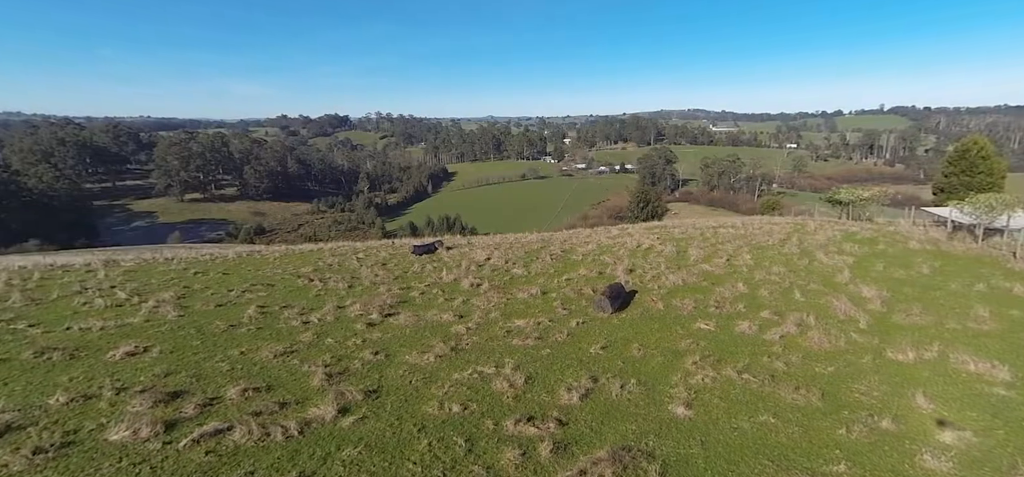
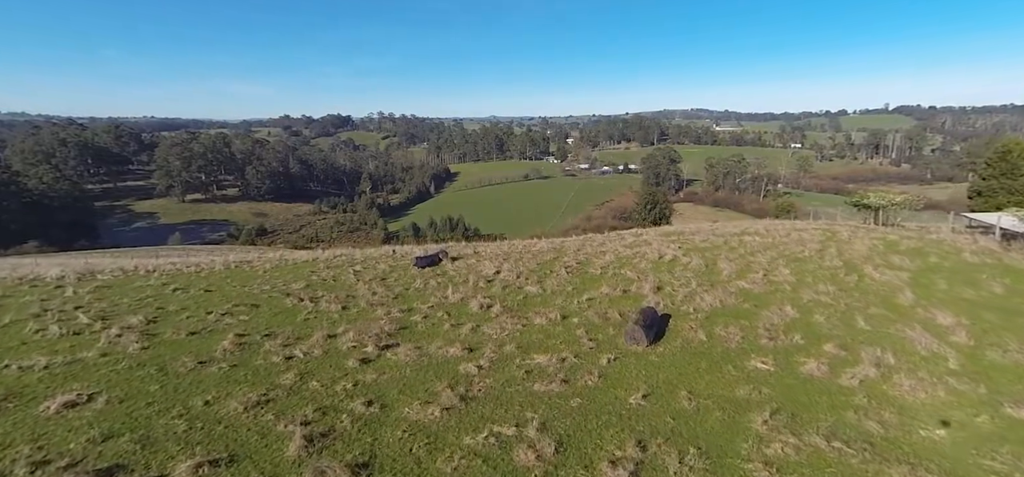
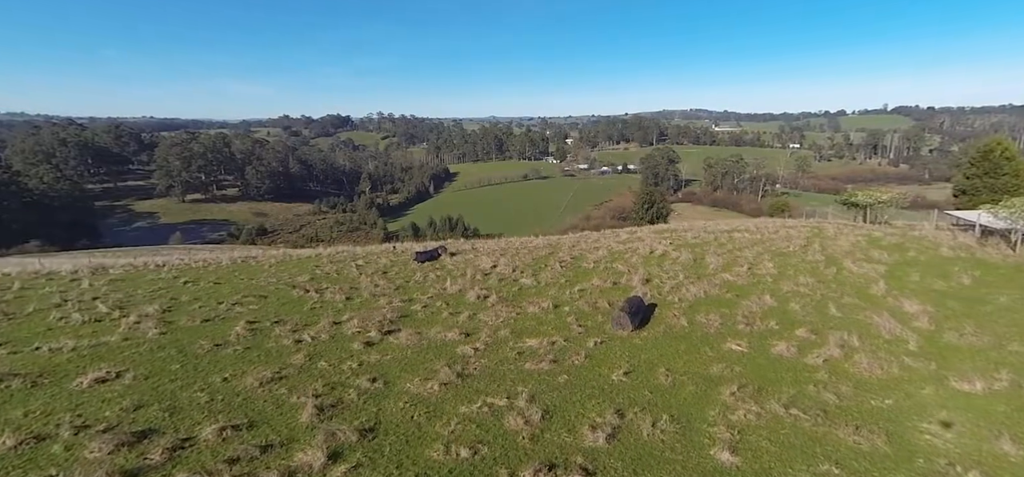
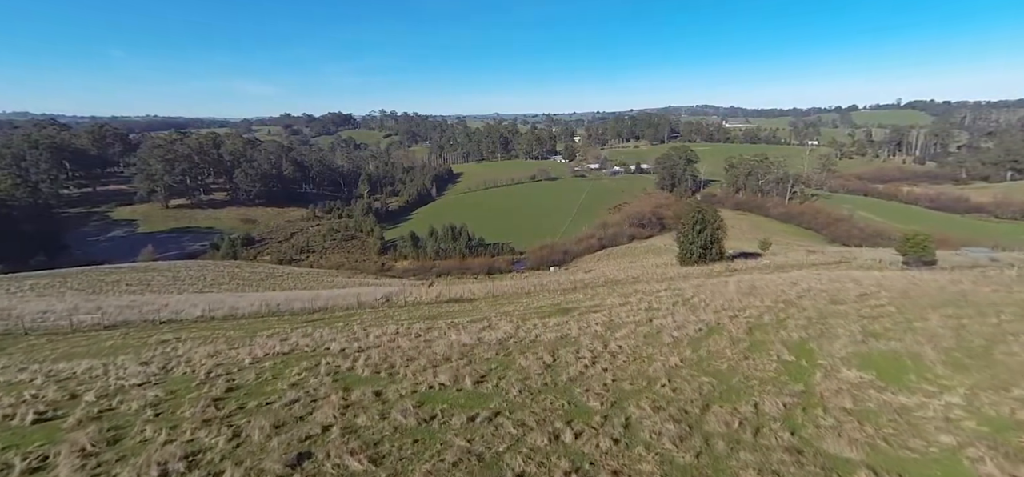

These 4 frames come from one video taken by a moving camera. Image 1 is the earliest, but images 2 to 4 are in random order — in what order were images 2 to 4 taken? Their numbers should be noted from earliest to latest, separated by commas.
3, 2, 4
